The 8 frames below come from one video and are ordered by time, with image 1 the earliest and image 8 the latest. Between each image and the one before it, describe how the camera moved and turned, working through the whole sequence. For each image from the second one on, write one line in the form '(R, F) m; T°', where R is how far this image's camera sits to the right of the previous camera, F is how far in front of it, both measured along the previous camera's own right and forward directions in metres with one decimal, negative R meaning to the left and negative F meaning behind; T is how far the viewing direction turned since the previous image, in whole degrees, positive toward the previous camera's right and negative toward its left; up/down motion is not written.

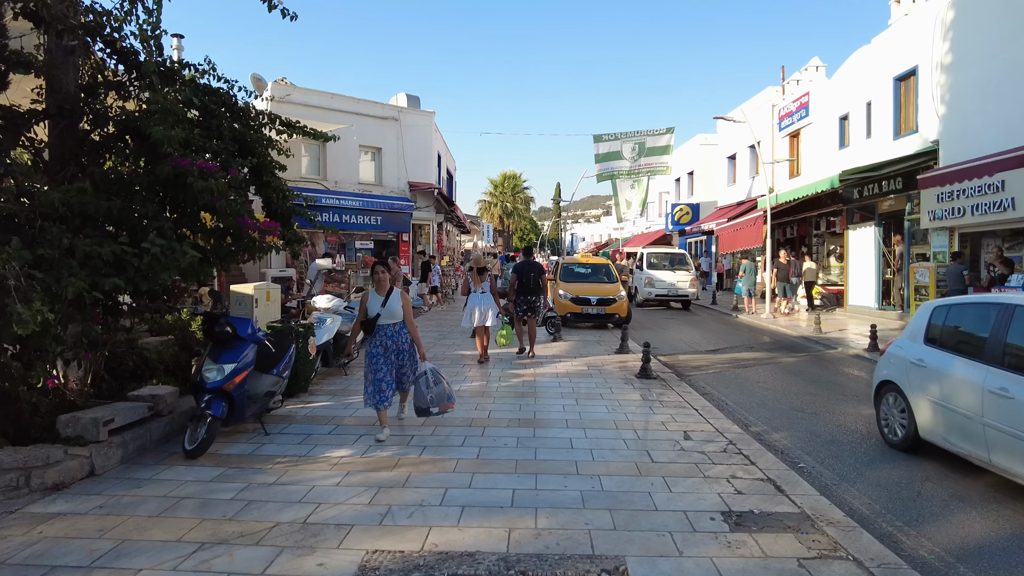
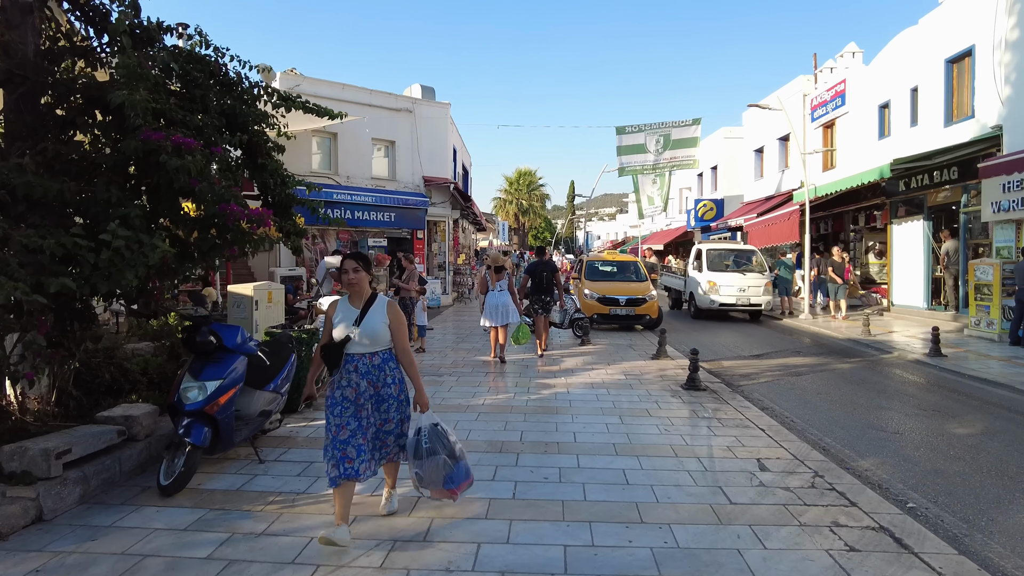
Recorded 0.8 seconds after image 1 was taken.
(-0.2, +1.0) m; -1°
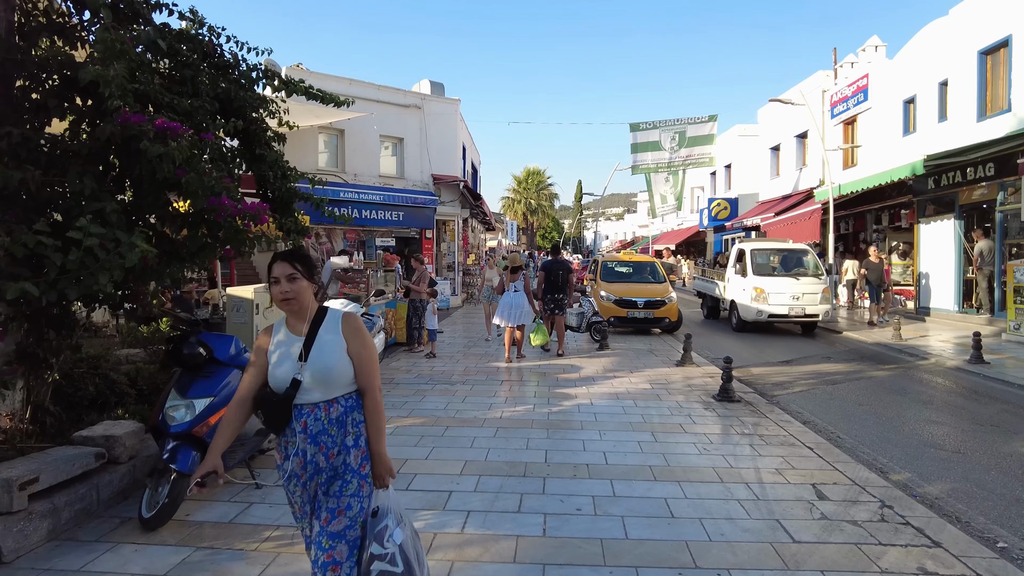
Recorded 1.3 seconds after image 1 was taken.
(-0.1, +0.5) m; -1°
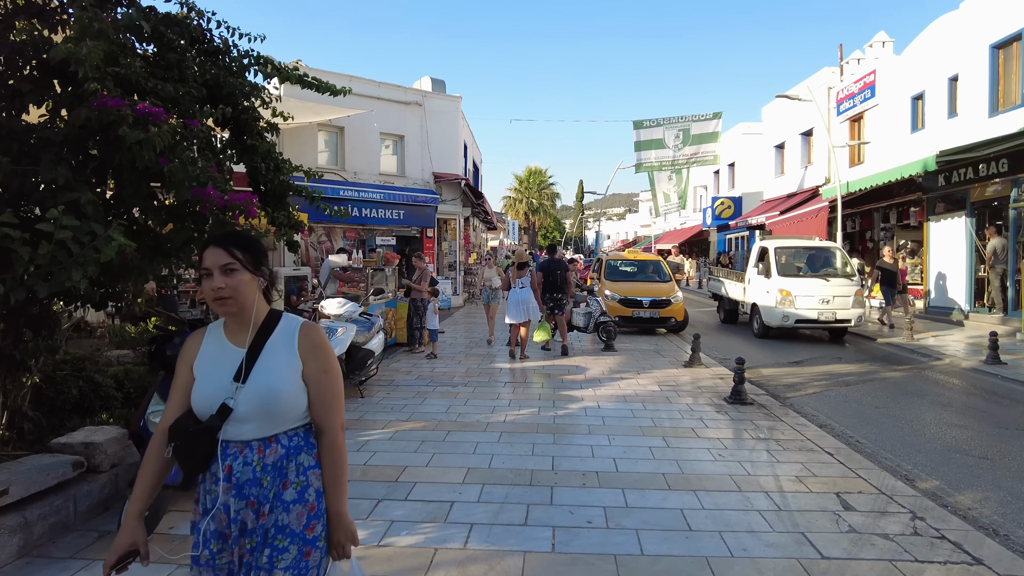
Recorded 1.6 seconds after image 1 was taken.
(0.0, +0.3) m; 0°
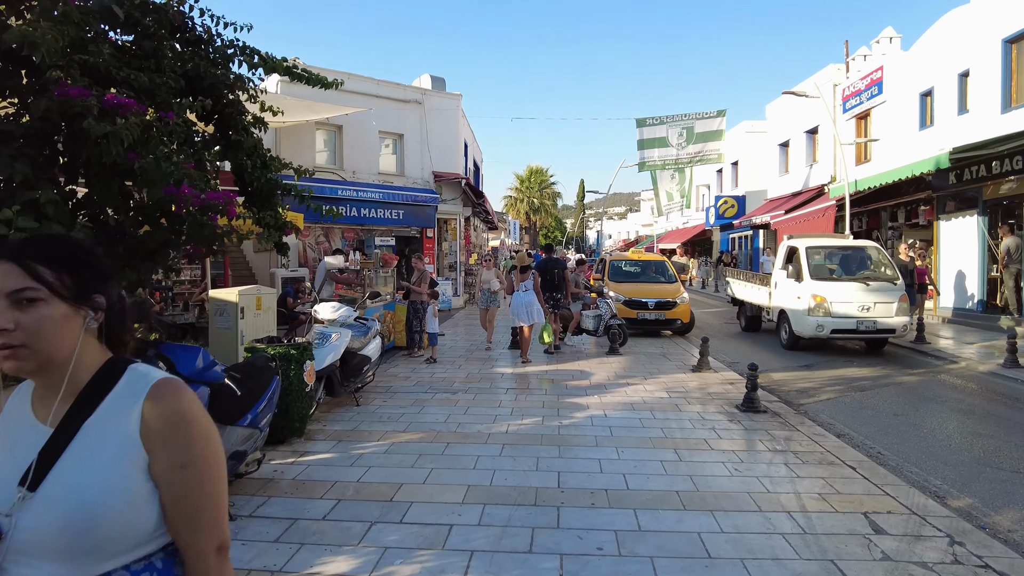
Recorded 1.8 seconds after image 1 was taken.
(0.0, +0.3) m; 0°
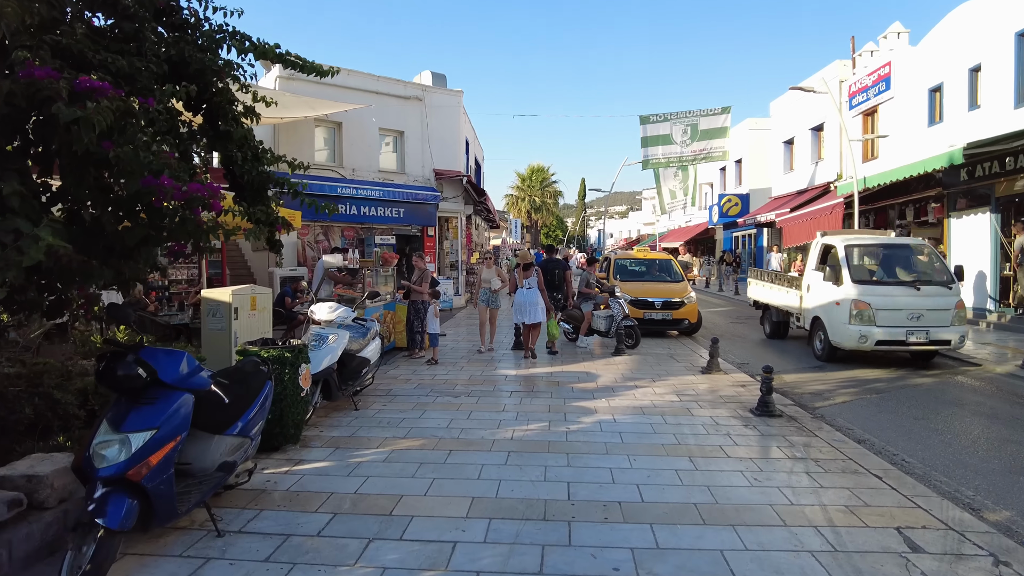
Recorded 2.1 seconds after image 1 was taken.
(0.0, +0.3) m; 0°
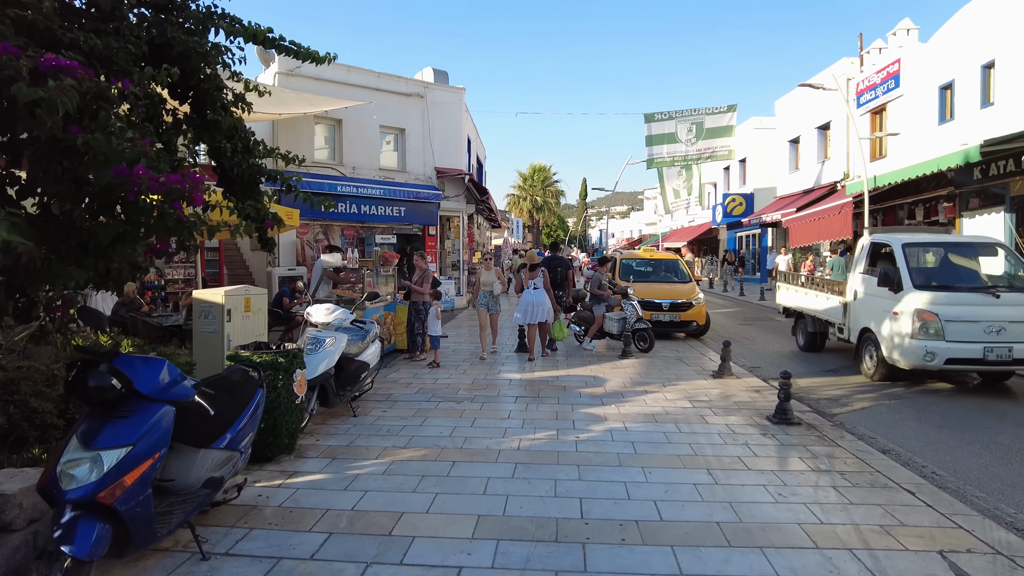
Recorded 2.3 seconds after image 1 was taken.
(0.0, +0.3) m; 0°
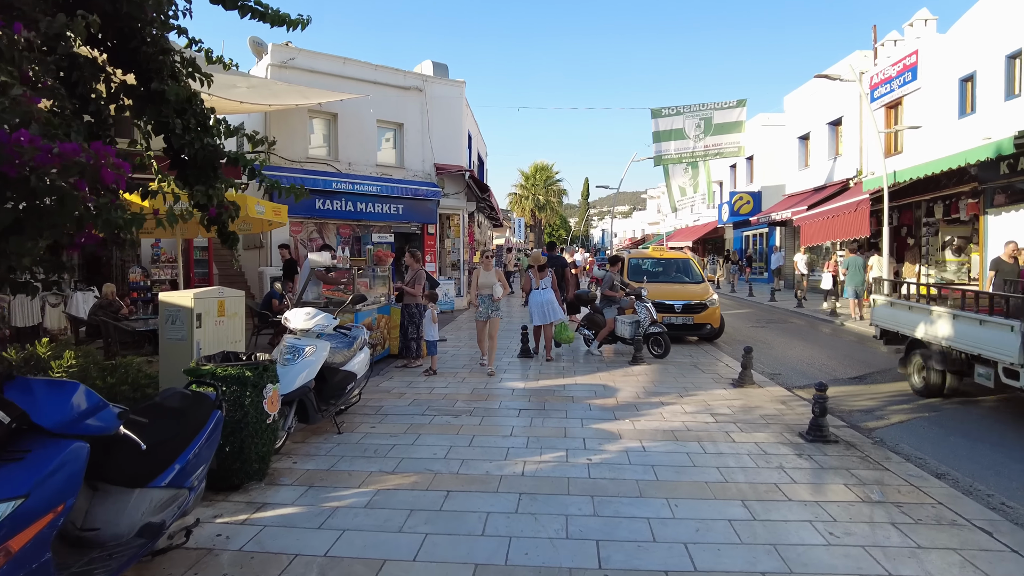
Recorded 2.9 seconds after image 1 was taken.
(0.0, +0.7) m; 0°
